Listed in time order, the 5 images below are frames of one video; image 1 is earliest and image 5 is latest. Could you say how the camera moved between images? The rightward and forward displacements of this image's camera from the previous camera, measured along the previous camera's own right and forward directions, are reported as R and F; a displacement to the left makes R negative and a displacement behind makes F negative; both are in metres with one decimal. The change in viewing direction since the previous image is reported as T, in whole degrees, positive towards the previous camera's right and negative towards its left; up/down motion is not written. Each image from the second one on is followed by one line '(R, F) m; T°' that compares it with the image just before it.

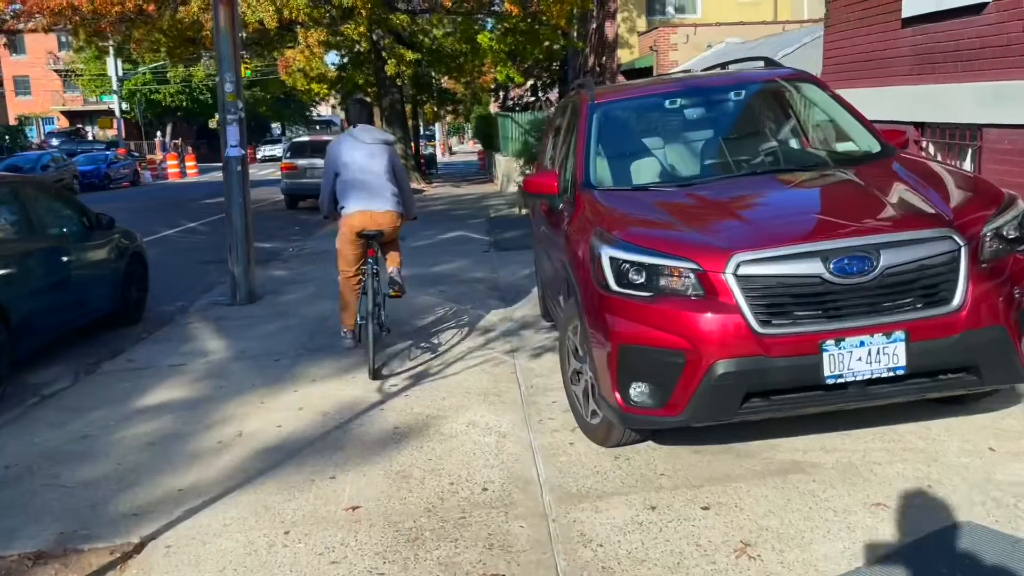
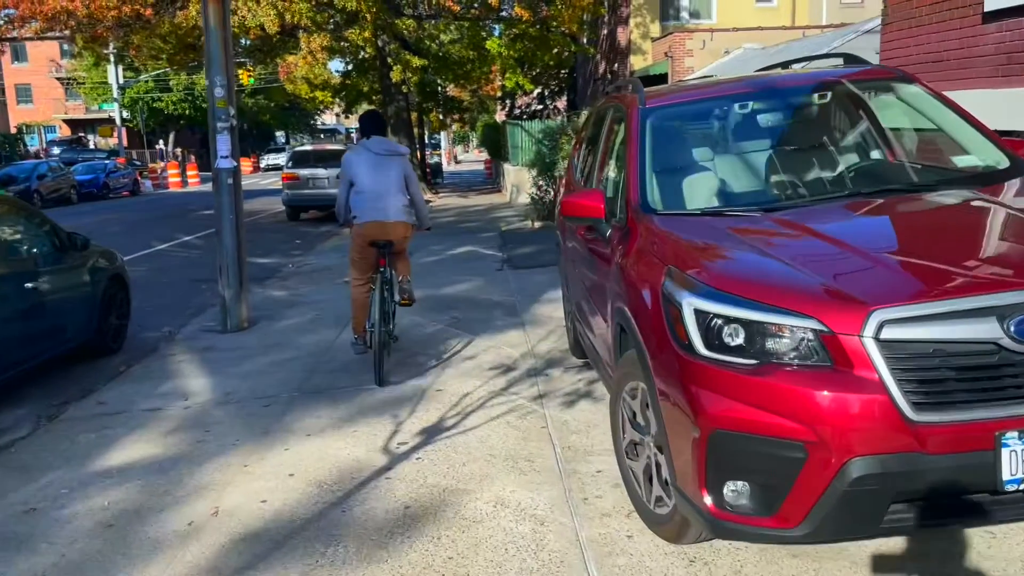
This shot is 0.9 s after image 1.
(-0.2, +0.9) m; 0°
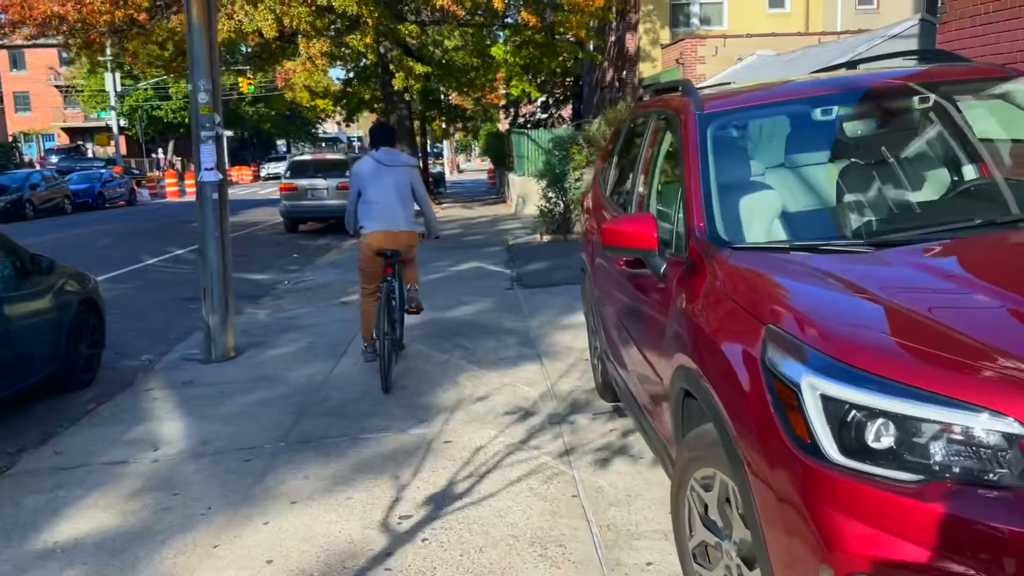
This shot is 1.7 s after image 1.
(-0.1, +0.8) m; 0°
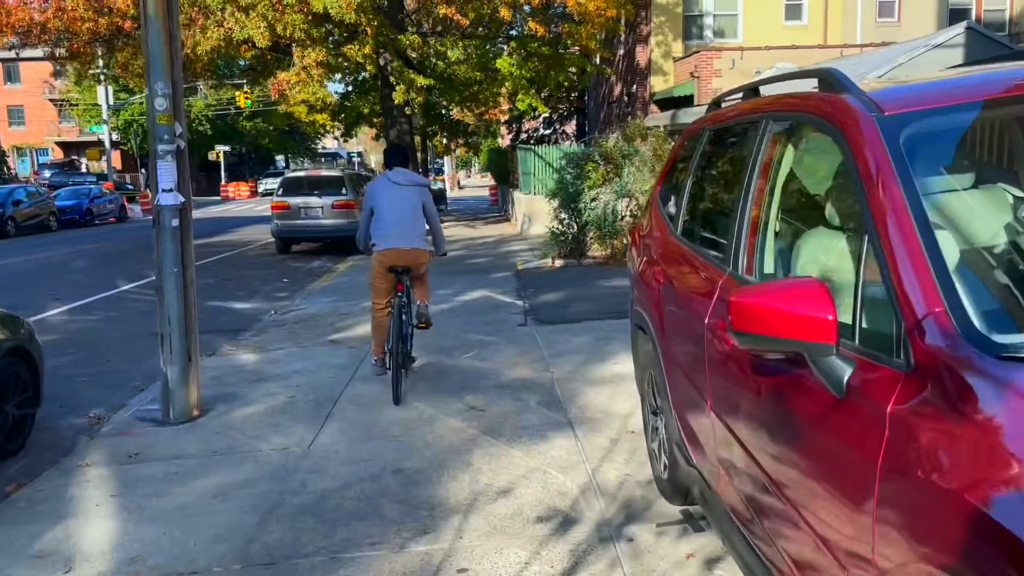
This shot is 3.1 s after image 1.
(-0.2, +1.3) m; 0°
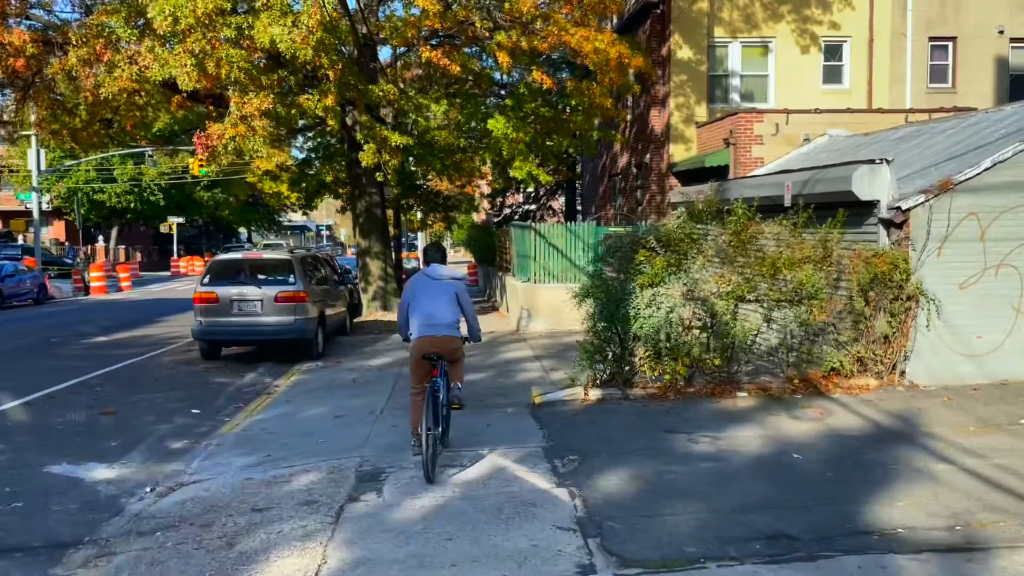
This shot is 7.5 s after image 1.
(-0.6, +4.3) m; +2°
